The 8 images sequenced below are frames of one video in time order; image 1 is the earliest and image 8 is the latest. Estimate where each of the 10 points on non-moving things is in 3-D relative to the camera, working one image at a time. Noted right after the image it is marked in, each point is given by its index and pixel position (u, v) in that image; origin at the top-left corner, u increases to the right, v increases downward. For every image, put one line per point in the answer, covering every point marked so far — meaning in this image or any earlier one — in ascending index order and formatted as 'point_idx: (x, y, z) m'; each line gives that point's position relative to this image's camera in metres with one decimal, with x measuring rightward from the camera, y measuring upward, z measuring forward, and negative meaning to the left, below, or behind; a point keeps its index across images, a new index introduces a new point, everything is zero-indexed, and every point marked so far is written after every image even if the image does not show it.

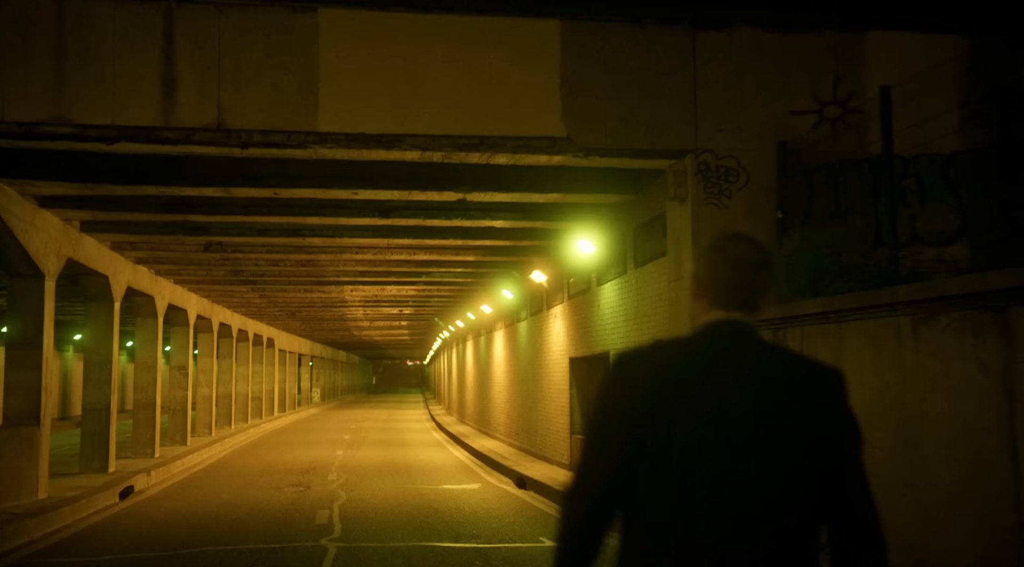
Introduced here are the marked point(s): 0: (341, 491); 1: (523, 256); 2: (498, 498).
0: (-3.2, -4.0, +15.9) m
1: (+0.2, +0.6, +17.8) m
2: (-0.2, -3.7, +14.1) m
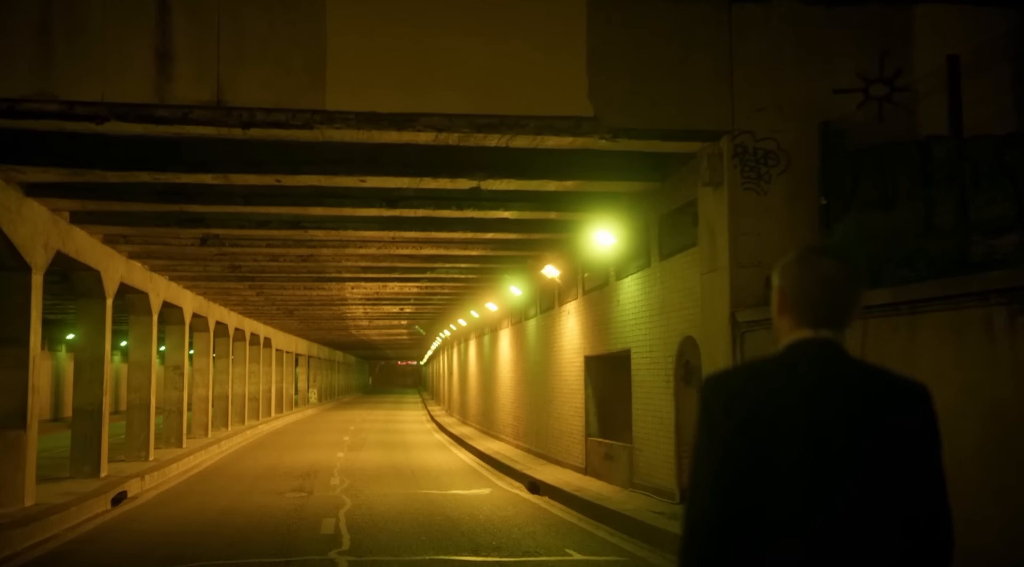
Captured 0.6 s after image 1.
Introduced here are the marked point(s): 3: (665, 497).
0: (-3.0, -3.9, +15.1) m
1: (+0.5, +0.7, +17.1) m
2: (0.0, -3.6, +13.3) m
3: (+2.1, -2.9, +11.4) m
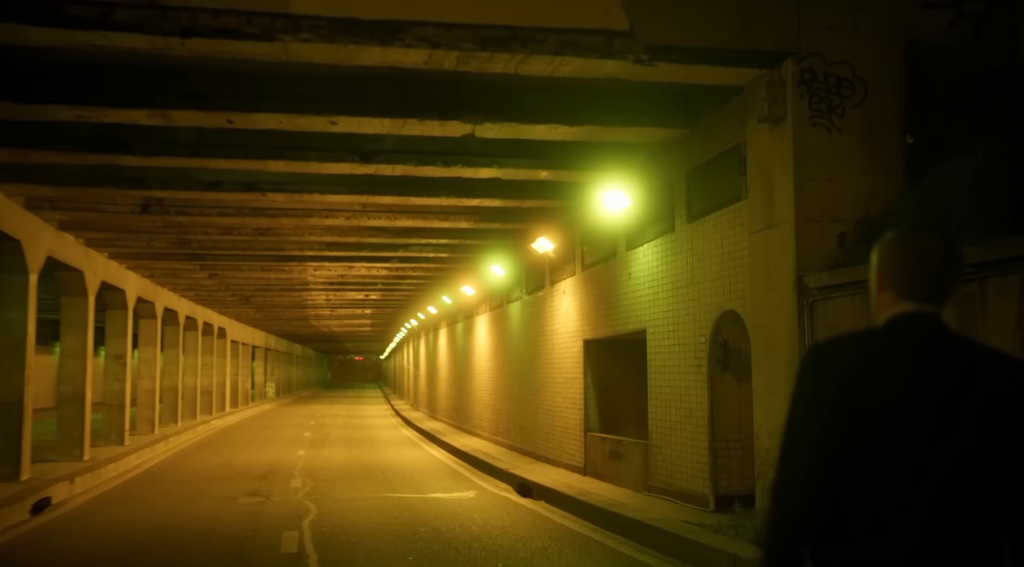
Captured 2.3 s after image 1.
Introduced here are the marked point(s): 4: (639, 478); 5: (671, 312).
0: (-3.1, -3.4, +13.0) m
1: (+0.2, +1.1, +15.2) m
2: (-0.1, -3.2, +11.4) m
3: (+2.1, -2.5, +9.6) m
4: (+1.7, -2.6, +11.3) m
5: (+2.0, -0.3, +10.4) m
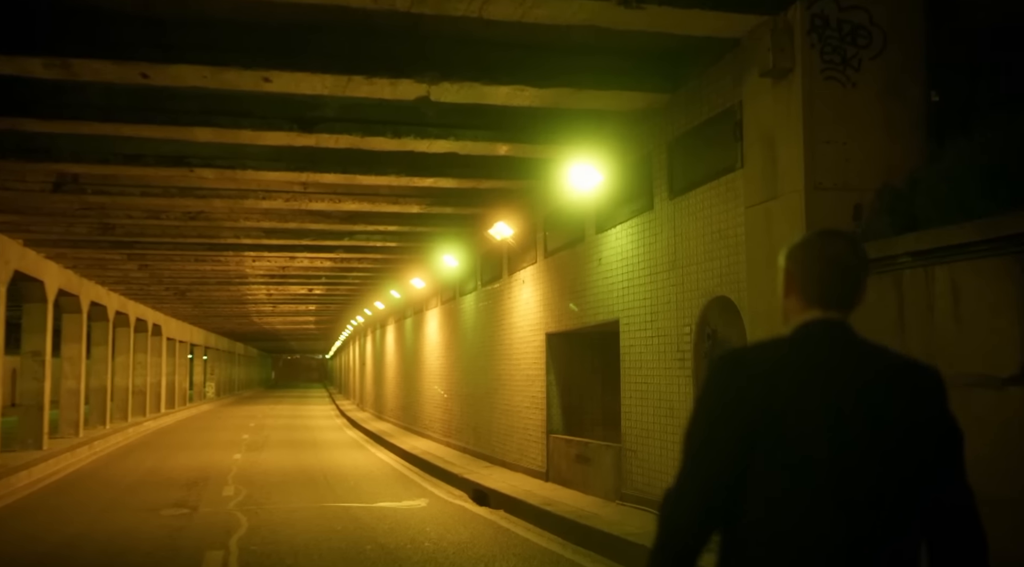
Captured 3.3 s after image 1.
0: (-3.8, -3.2, +11.7) m
1: (-0.5, +1.3, +14.0) m
2: (-0.6, -3.0, +10.2) m
3: (+1.7, -2.4, +8.5) m
4: (+1.2, -2.5, +10.2) m
5: (+1.5, -0.2, +9.3) m
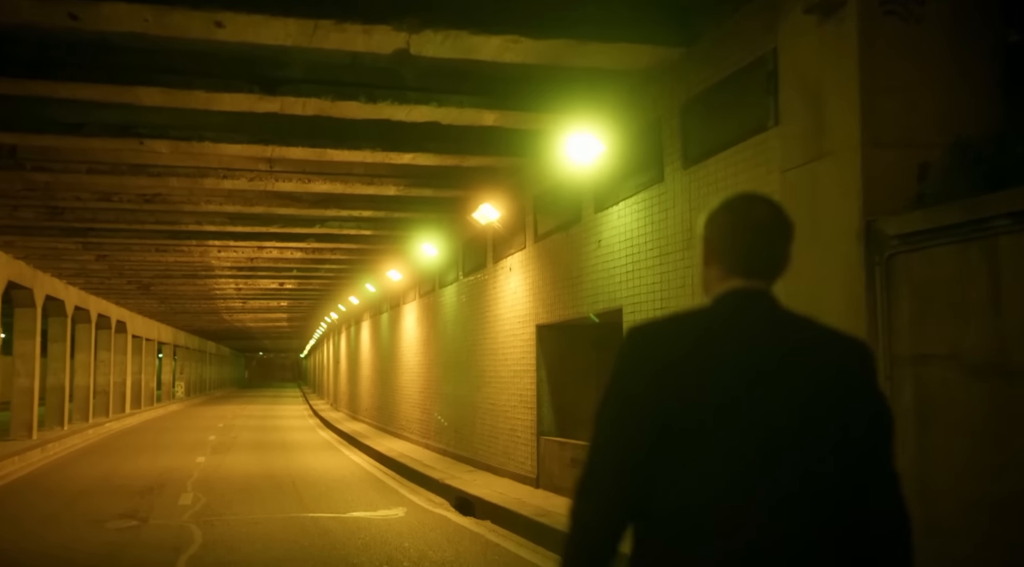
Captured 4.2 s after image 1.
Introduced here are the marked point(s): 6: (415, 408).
0: (-3.9, -3.0, +10.4) m
1: (-0.7, +1.5, +12.8) m
2: (-0.7, -2.8, +9.1) m
3: (+1.6, -2.2, +7.5) m
4: (+1.1, -2.3, +9.1) m
5: (+1.4, 0.0, +8.2) m
6: (-2.3, -2.9, +19.7) m
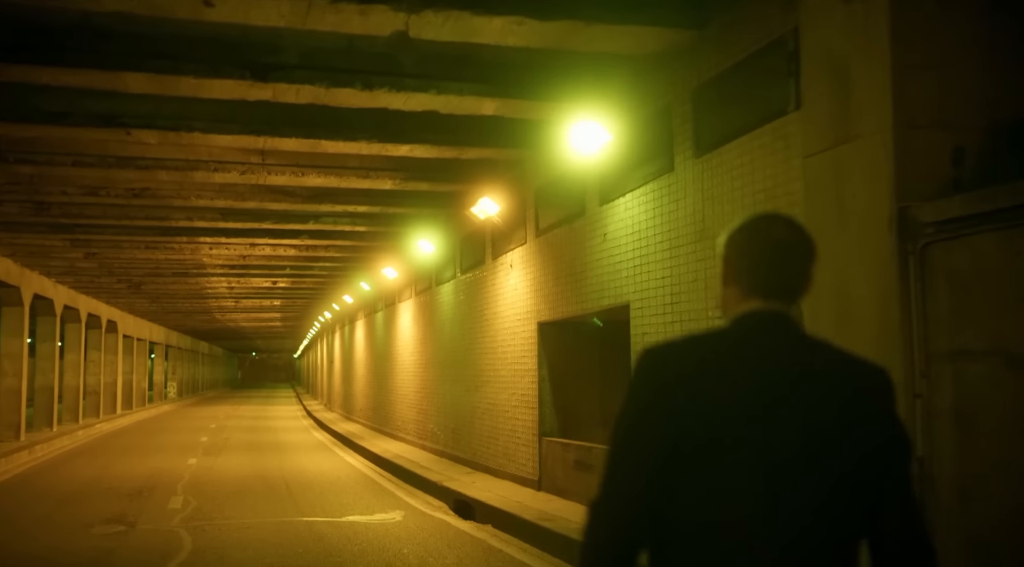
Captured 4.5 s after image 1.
0: (-3.9, -3.0, +10.0) m
1: (-0.7, +1.5, +12.5) m
2: (-0.7, -2.8, +8.7) m
3: (+1.7, -2.1, +7.1) m
4: (+1.1, -2.2, +8.7) m
5: (+1.5, +0.1, +7.9) m
6: (-2.3, -2.9, +19.3) m
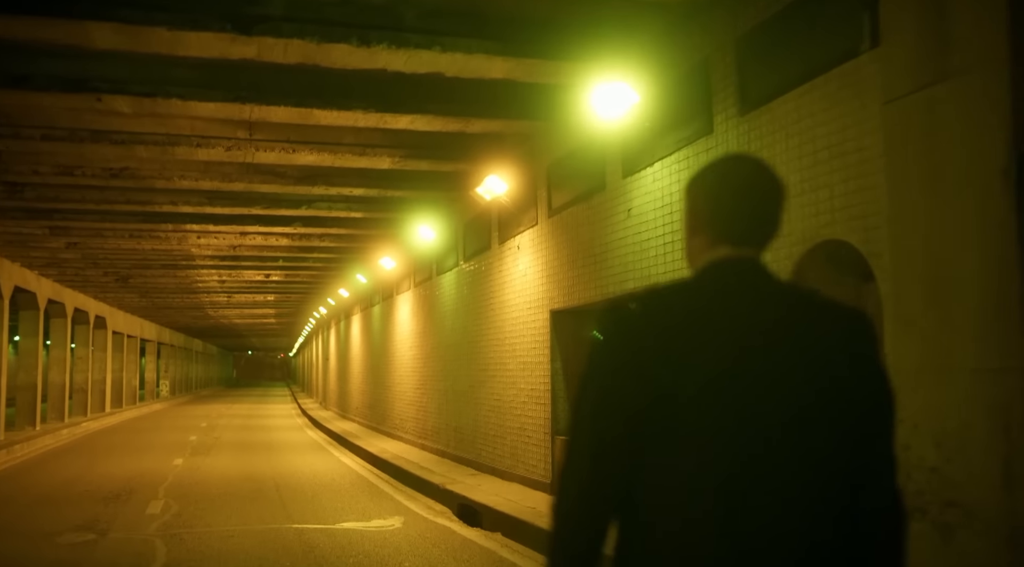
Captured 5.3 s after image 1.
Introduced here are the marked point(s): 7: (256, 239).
0: (-3.8, -2.8, +9.1) m
1: (-0.6, +1.7, +11.5) m
2: (-0.6, -2.6, +7.8) m
3: (+1.8, -2.0, +6.2) m
4: (+1.2, -2.1, +7.8) m
5: (+1.6, +0.2, +6.9) m
6: (-2.3, -2.7, +18.4) m
7: (-5.9, +1.0, +19.2) m
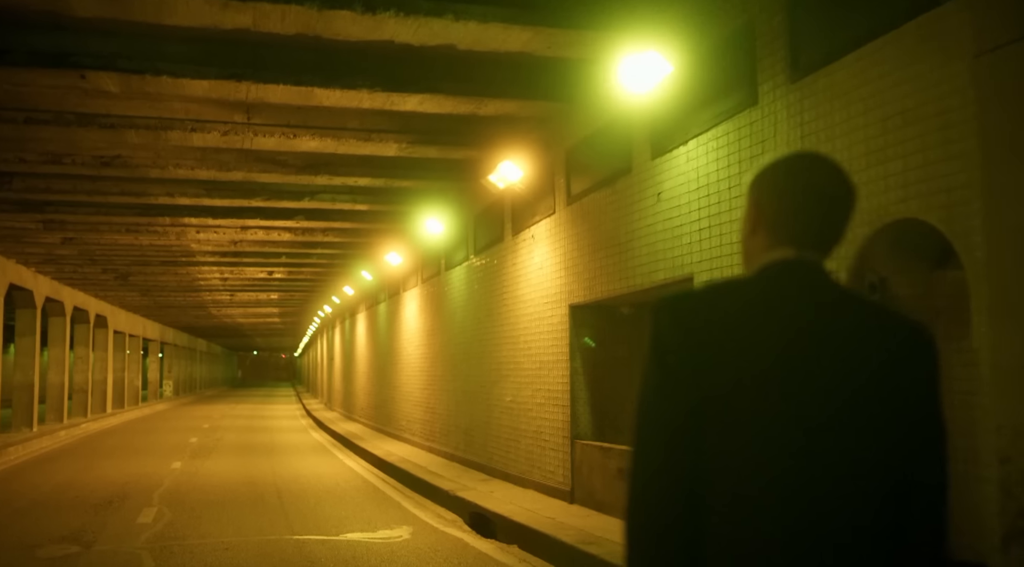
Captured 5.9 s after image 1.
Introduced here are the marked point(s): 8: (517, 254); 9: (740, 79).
0: (-3.6, -2.7, +8.4) m
1: (-0.4, +1.8, +10.8) m
2: (-0.4, -2.5, +7.1) m
3: (+2.0, -1.9, +5.5) m
4: (+1.4, -2.0, +7.1) m
5: (+1.8, +0.3, +6.2) m
6: (-2.0, -2.6, +17.7) m
7: (-5.6, +1.1, +18.5) m
8: (+0.1, +0.4, +11.3) m
9: (+1.7, +1.6, +6.4) m
